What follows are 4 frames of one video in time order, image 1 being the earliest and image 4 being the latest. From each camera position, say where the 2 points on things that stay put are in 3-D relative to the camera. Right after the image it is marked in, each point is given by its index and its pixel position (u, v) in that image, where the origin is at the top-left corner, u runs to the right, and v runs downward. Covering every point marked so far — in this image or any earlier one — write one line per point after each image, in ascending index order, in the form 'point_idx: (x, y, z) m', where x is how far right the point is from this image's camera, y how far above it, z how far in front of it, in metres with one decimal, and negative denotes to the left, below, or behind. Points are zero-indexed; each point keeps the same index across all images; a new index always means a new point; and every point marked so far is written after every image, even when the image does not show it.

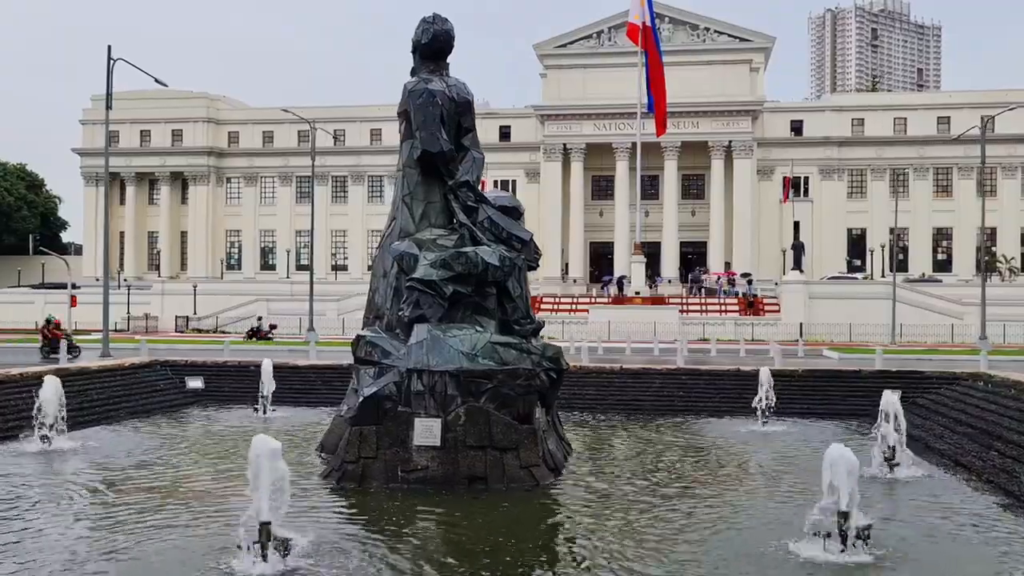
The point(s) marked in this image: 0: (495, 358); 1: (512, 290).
0: (-0.2, -1.0, +15.2) m
1: (0.0, 0.0, +16.9) m
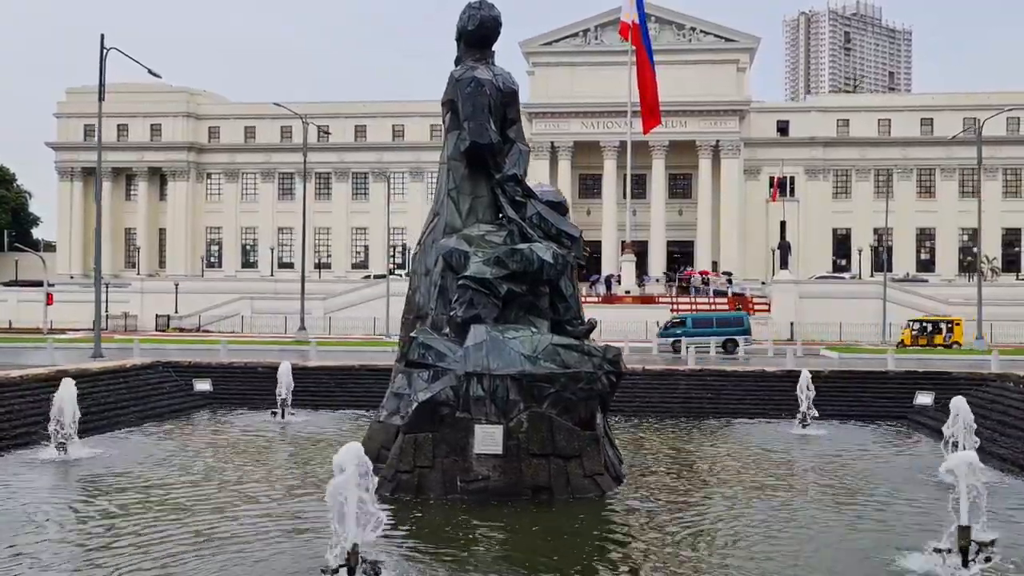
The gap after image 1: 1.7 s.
0: (+0.6, -1.0, +14.4) m
1: (+0.8, 0.0, +16.2) m
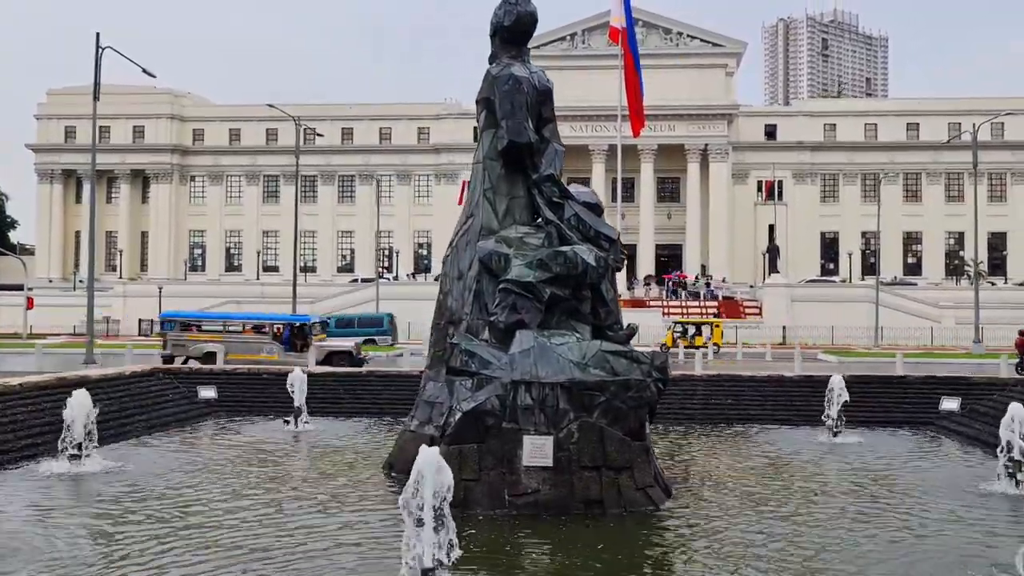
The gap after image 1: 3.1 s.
0: (+1.3, -1.1, +13.8) m
1: (+1.4, -0.1, +15.5) m
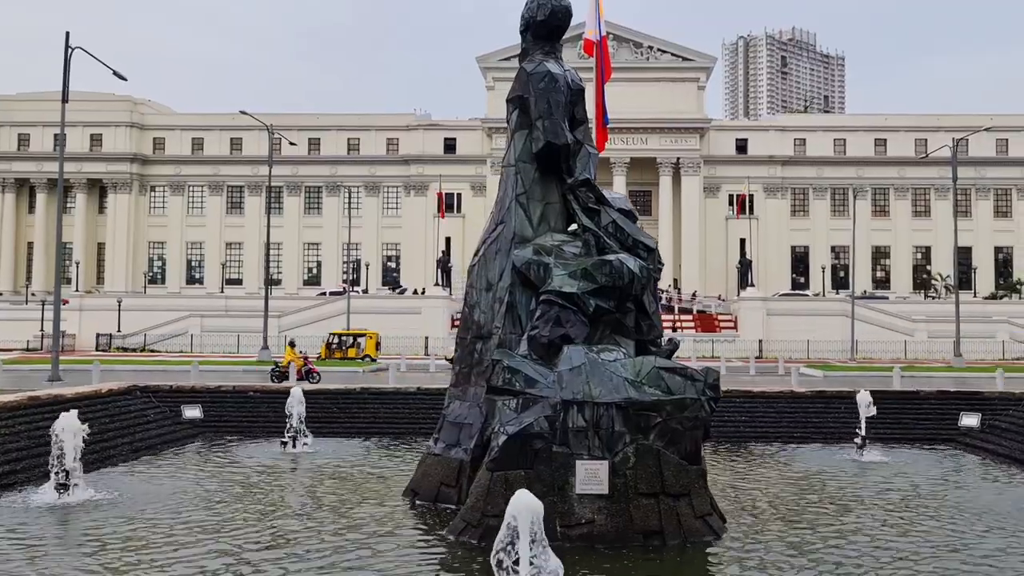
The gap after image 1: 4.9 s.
0: (+1.8, -1.2, +12.7) m
1: (+1.9, -0.2, +14.5) m
